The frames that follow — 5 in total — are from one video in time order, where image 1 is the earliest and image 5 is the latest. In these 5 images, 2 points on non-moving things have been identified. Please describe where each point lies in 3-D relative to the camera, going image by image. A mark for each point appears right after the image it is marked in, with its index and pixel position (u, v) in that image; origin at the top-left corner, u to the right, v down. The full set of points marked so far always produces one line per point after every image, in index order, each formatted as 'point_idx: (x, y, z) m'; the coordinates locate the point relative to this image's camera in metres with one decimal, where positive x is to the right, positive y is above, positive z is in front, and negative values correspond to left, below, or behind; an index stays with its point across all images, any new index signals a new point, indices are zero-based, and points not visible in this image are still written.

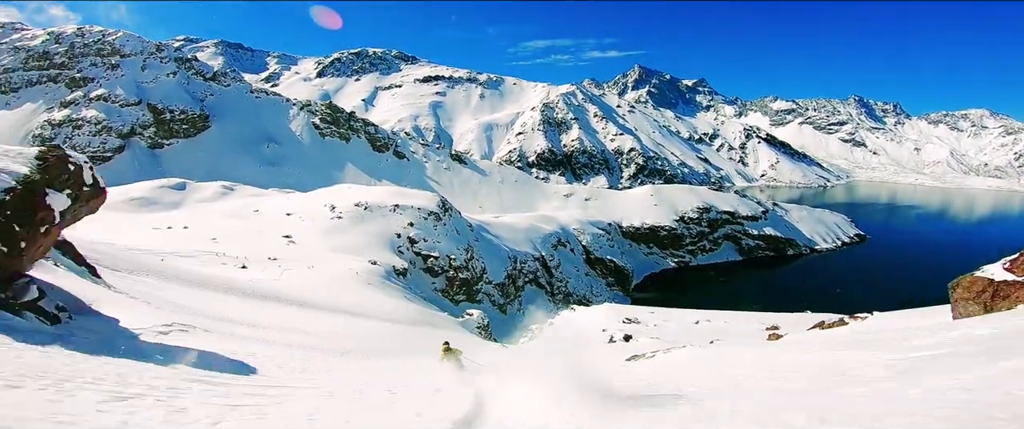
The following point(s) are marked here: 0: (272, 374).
0: (-9.5, -6.0, +20.1) m
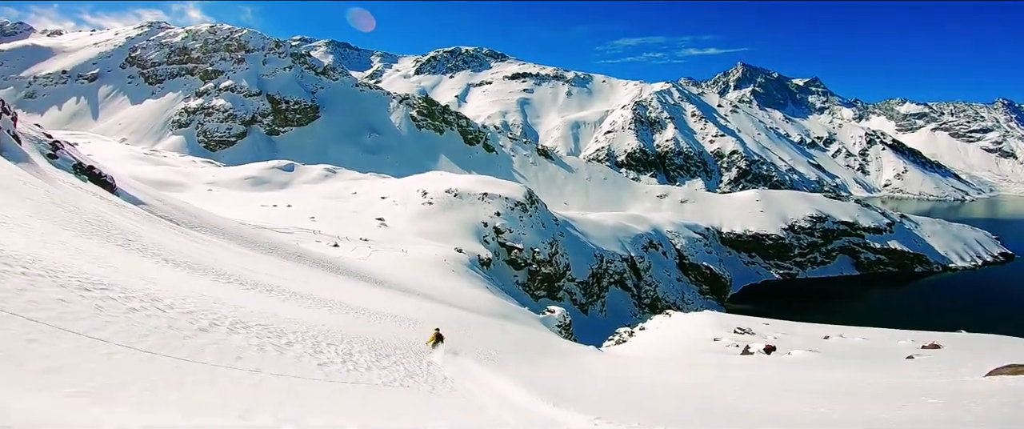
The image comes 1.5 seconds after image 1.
0: (-6.2, -4.9, +19.3) m
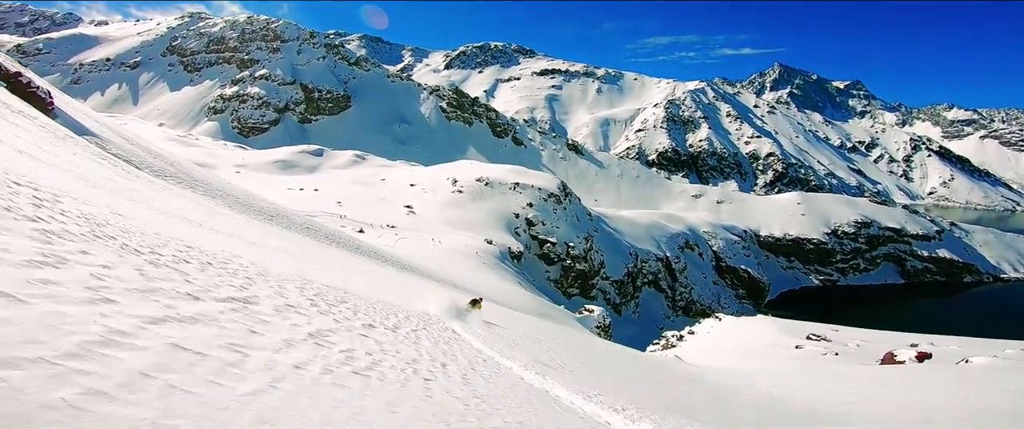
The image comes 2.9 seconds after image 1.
0: (-4.8, -4.1, +17.3) m
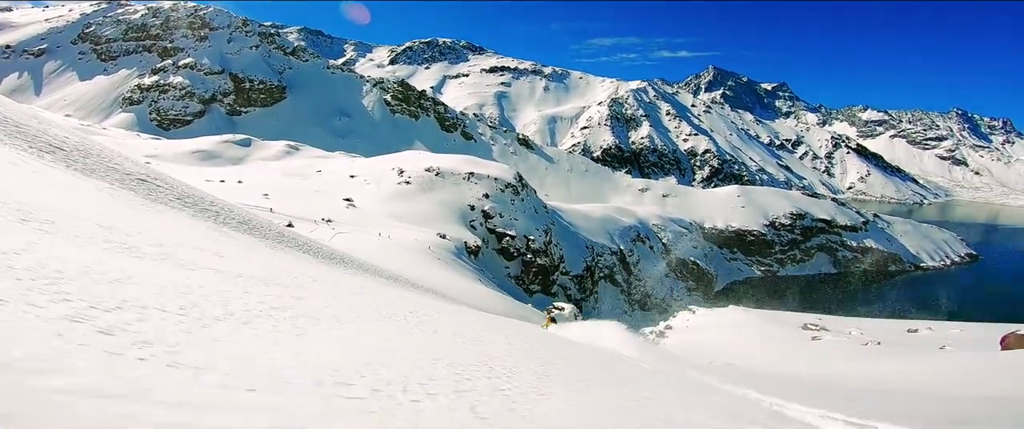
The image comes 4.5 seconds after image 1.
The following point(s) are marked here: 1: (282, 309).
0: (-5.7, -3.6, +13.3) m
1: (-7.5, -3.4, +16.2) m
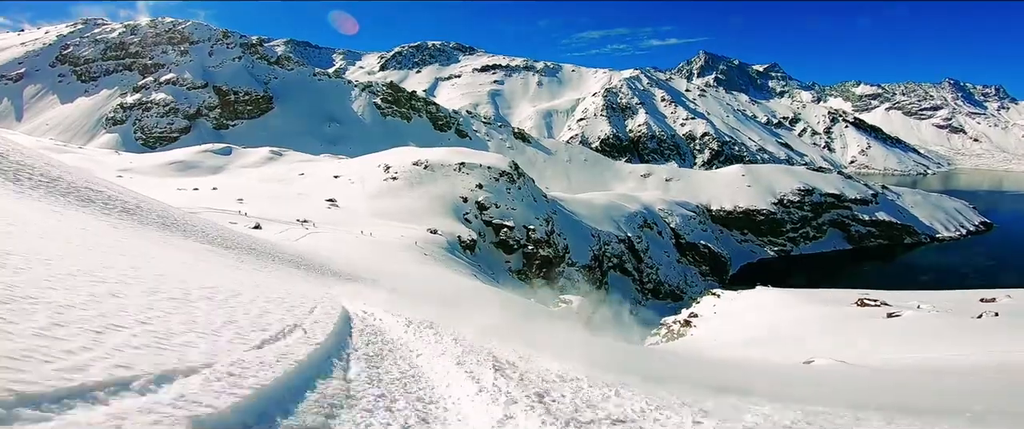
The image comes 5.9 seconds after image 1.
0: (-5.5, -3.2, +9.9) m
1: (-7.3, -3.2, +12.8) m
